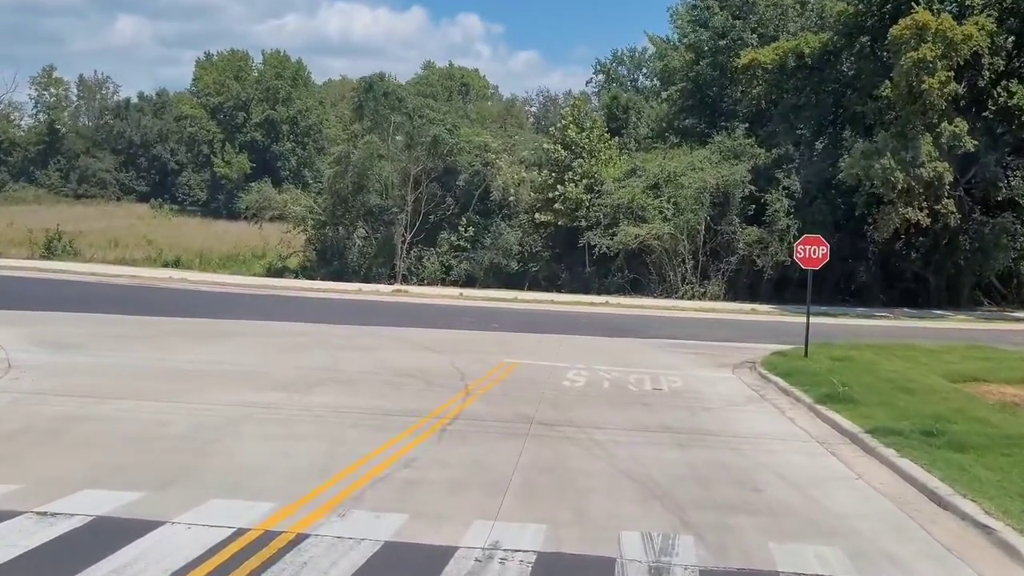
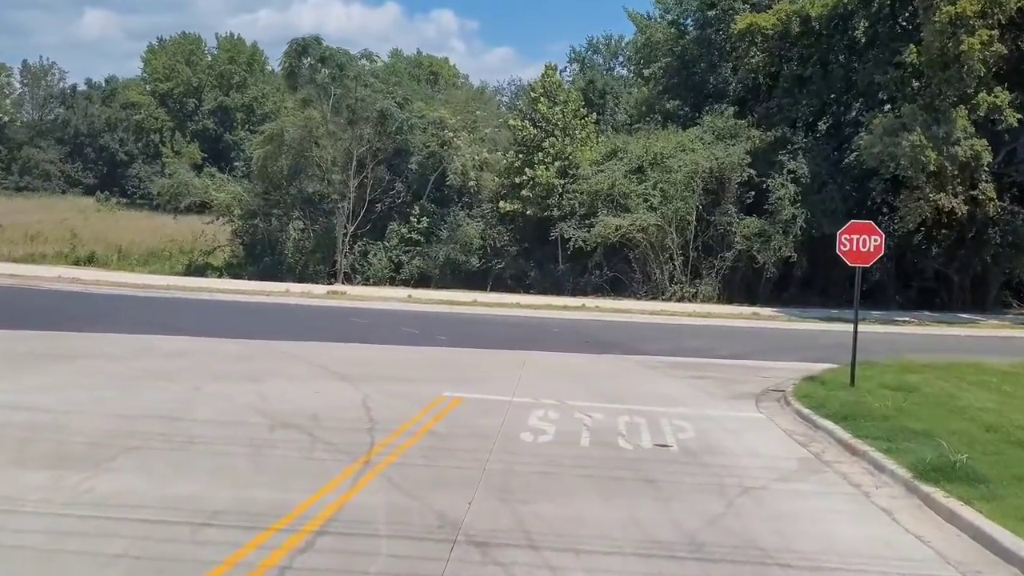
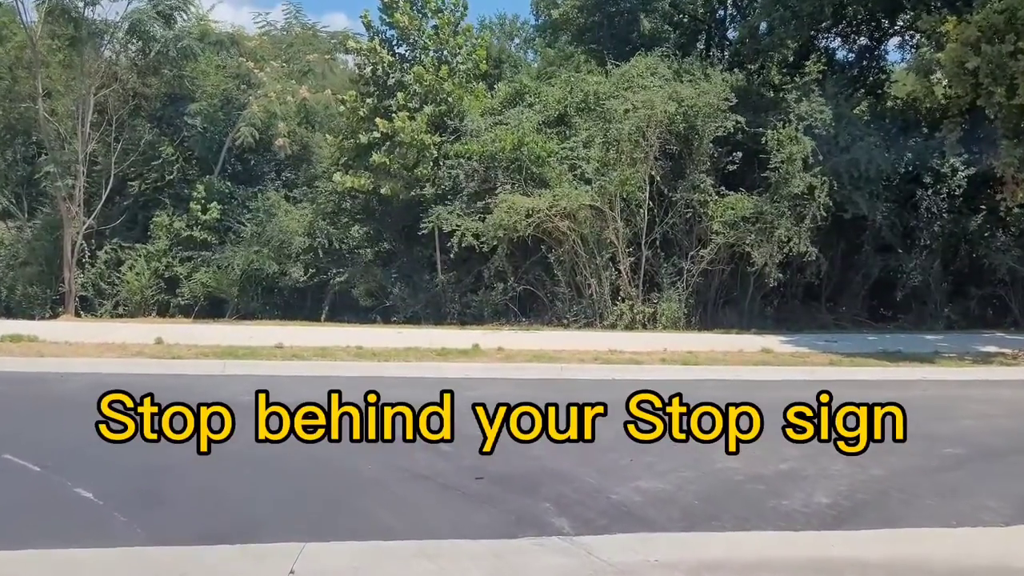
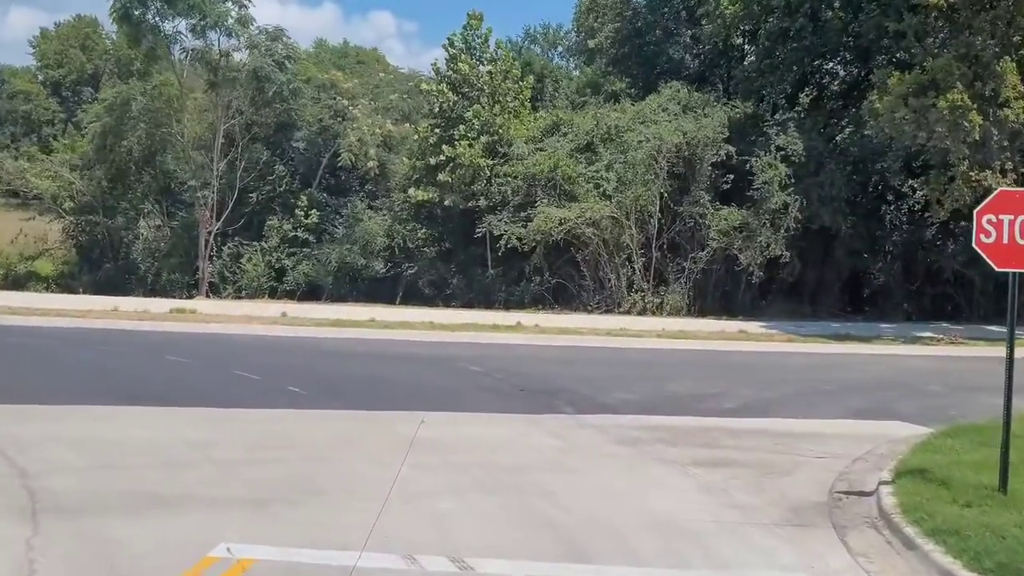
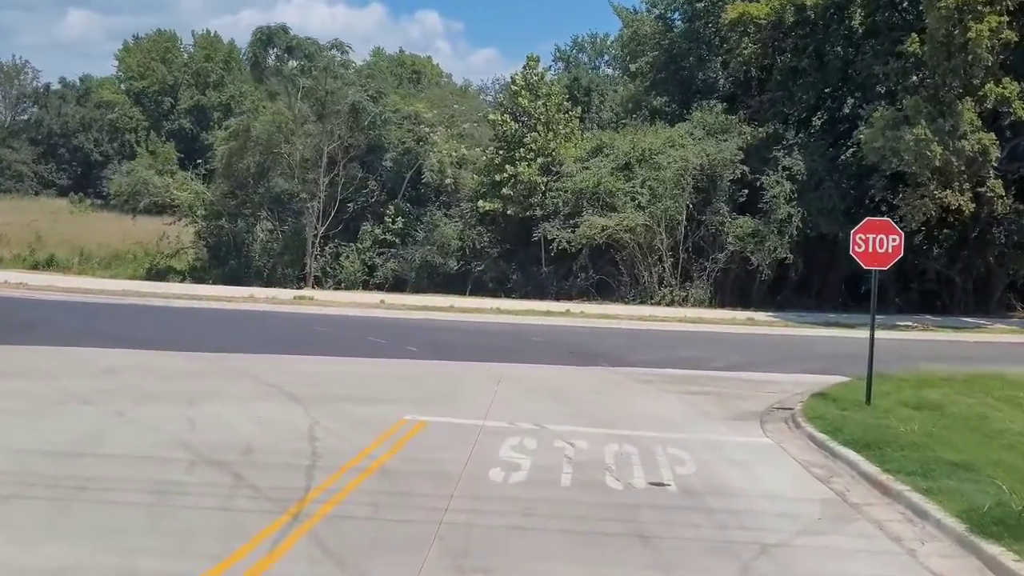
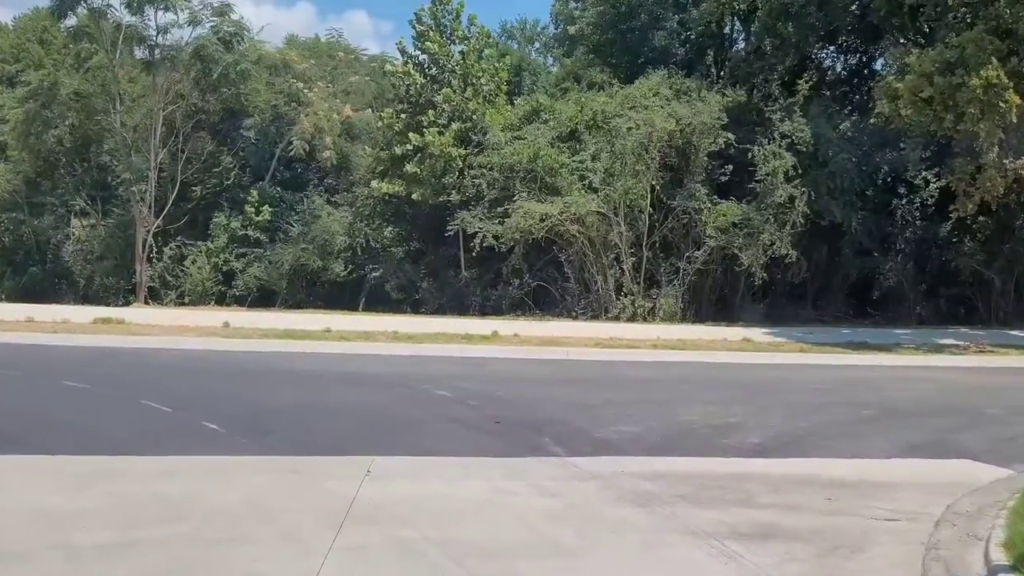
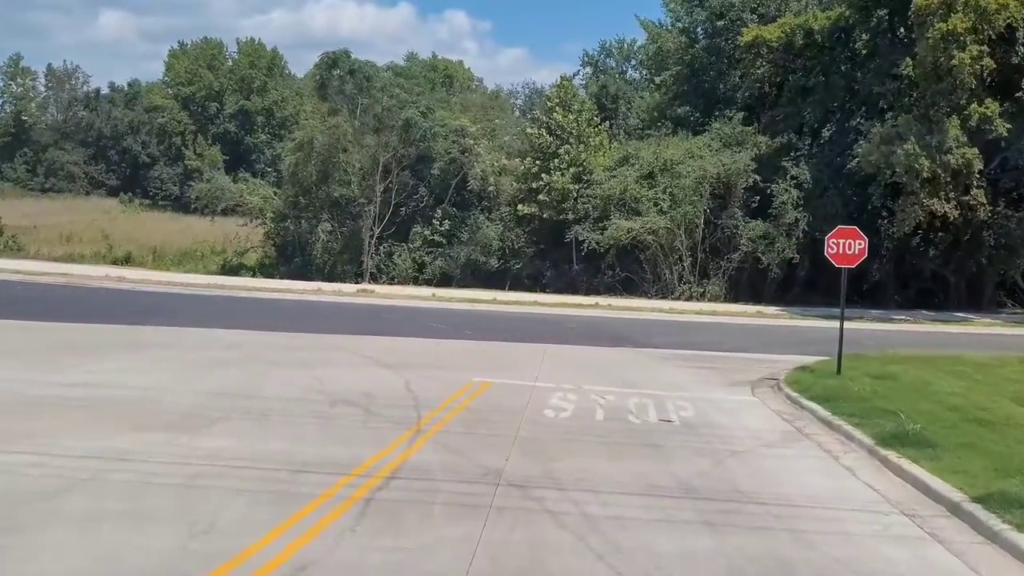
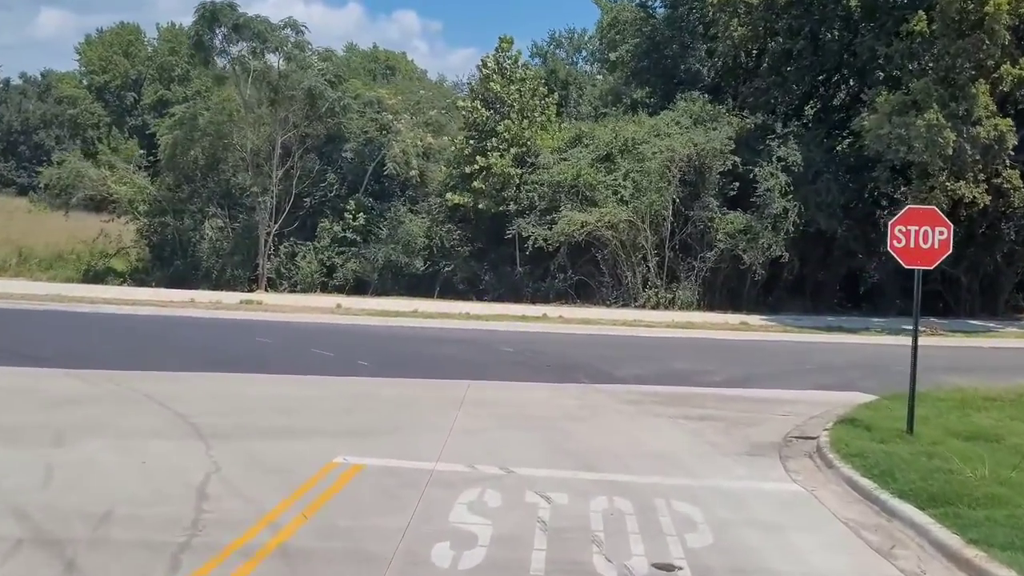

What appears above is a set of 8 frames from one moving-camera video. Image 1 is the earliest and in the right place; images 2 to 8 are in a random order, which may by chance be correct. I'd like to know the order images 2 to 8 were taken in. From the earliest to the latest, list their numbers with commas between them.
7, 2, 5, 8, 4, 6, 3
